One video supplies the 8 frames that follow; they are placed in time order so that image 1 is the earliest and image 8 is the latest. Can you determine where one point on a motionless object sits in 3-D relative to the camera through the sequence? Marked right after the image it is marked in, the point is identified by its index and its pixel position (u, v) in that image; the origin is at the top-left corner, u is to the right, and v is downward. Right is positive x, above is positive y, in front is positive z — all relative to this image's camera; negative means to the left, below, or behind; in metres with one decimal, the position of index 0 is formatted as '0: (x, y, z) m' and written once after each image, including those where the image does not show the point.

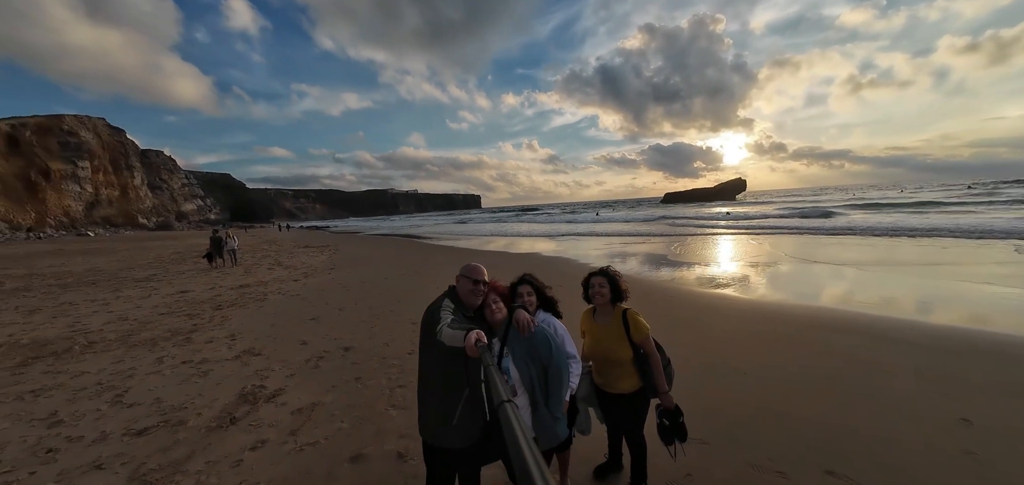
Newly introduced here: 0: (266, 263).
0: (-10.1, -0.8, +14.3) m
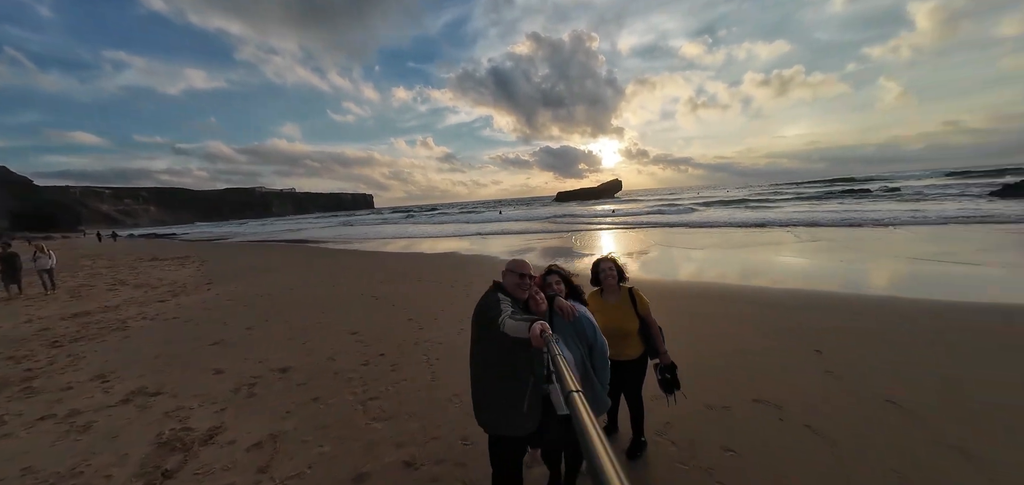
0: (-12.9, -1.3, +11.0) m
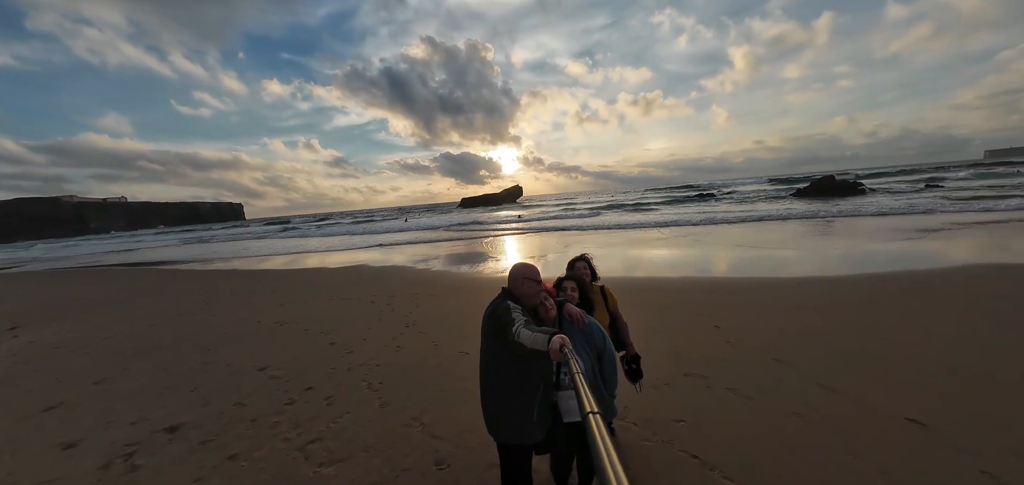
0: (-14.8, -2.1, +7.0) m
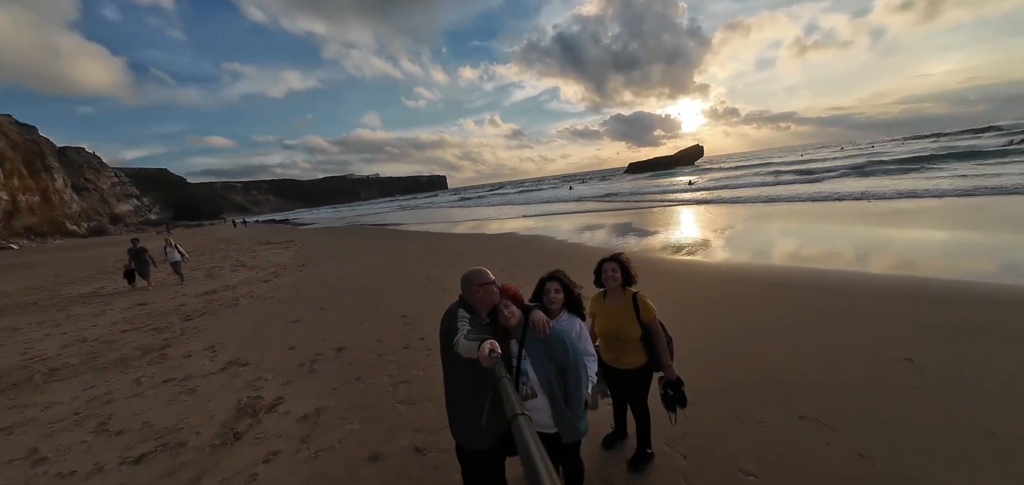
0: (-11.0, -0.9, +13.5) m
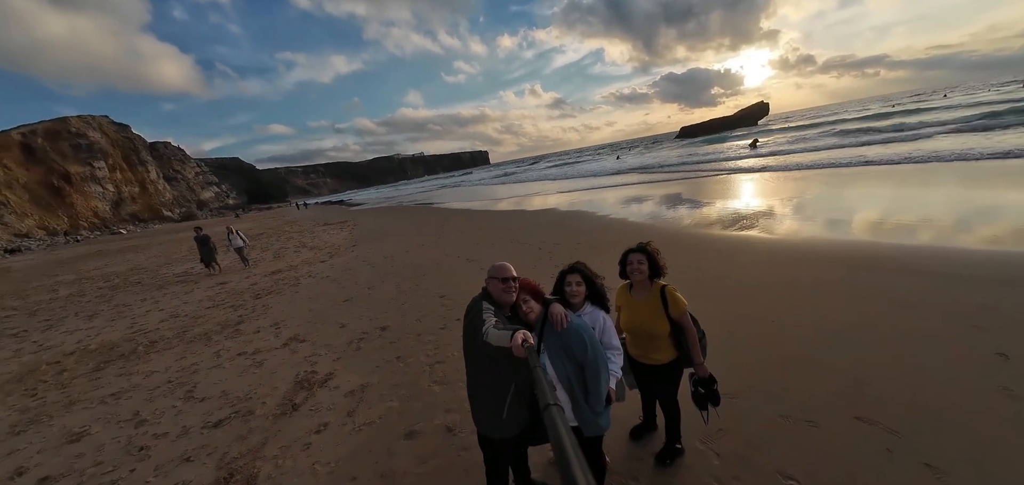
0: (-9.3, -0.1, +14.8) m
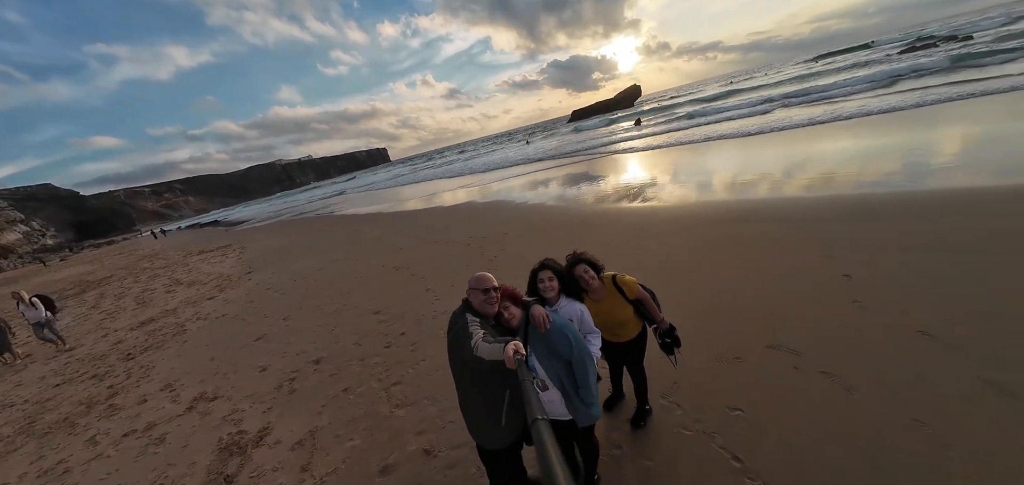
0: (-12.2, -1.5, +12.1) m
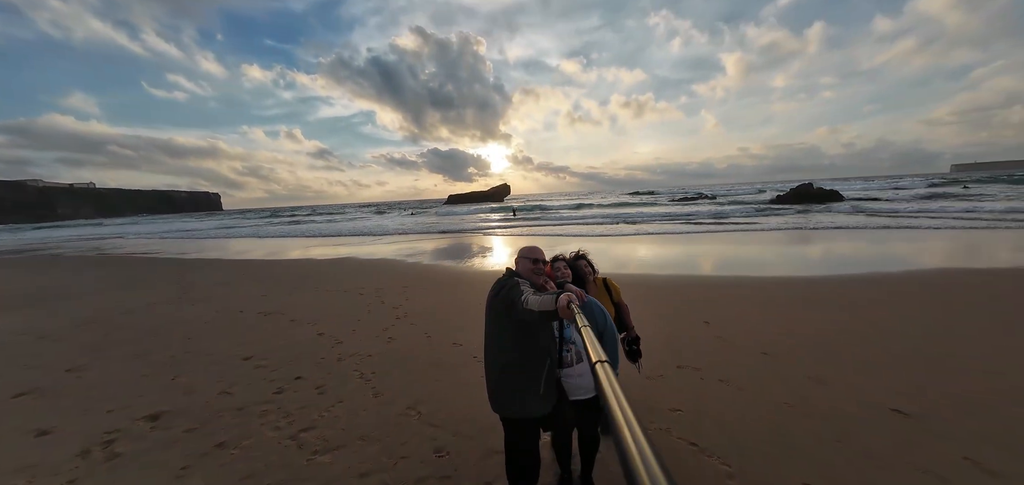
0: (-15.0, -1.6, +6.4) m
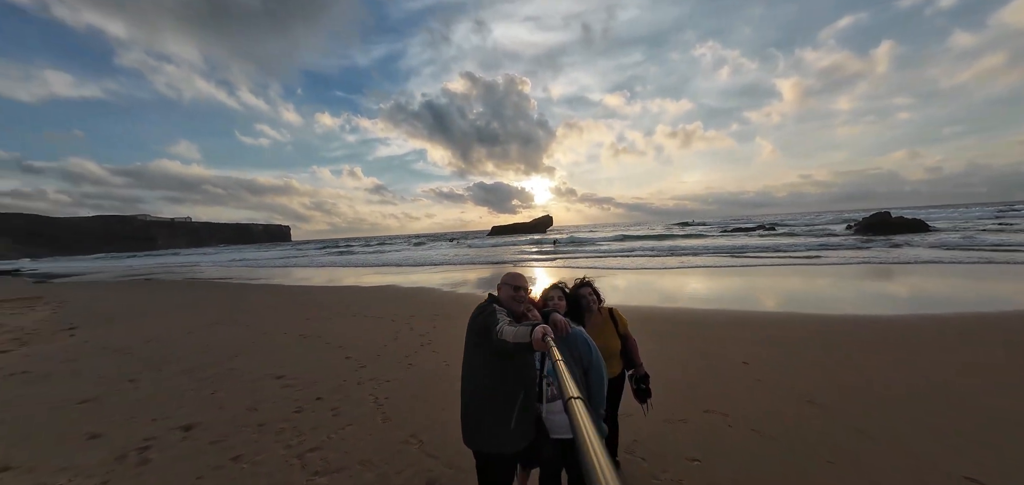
0: (-14.4, -2.1, +8.1) m
